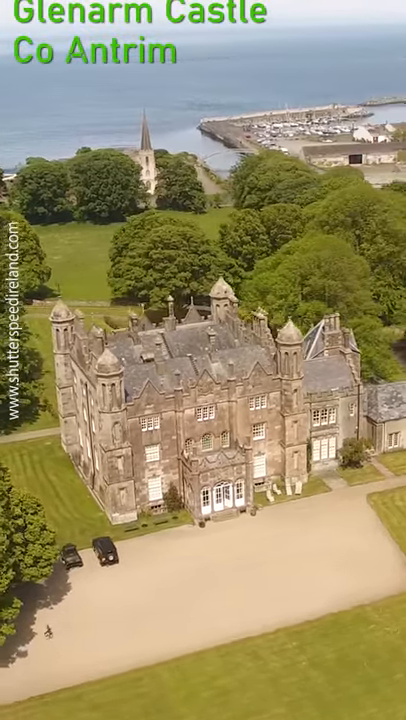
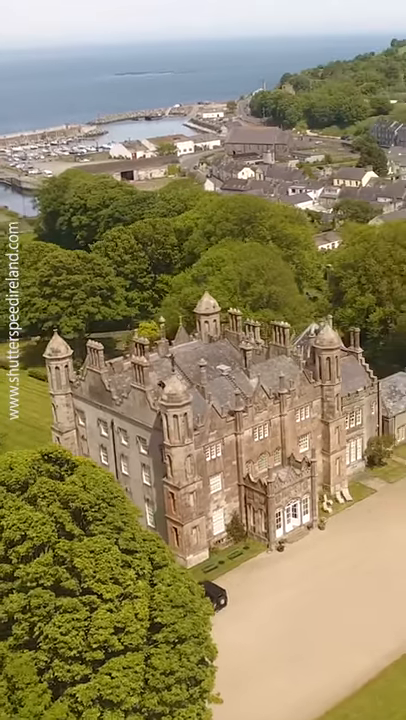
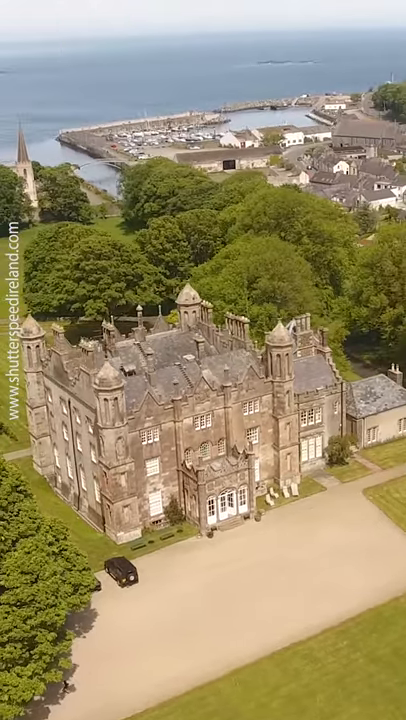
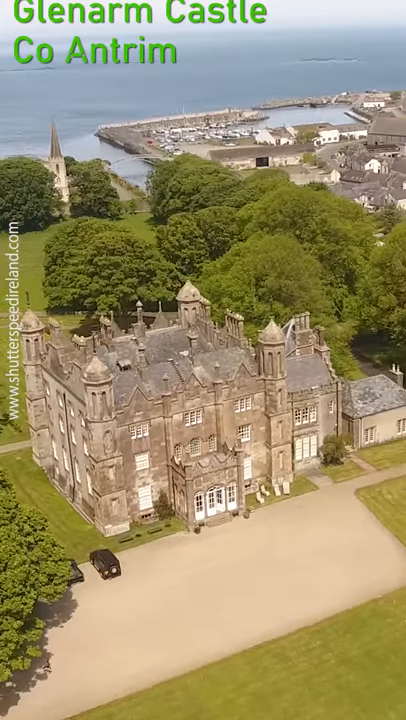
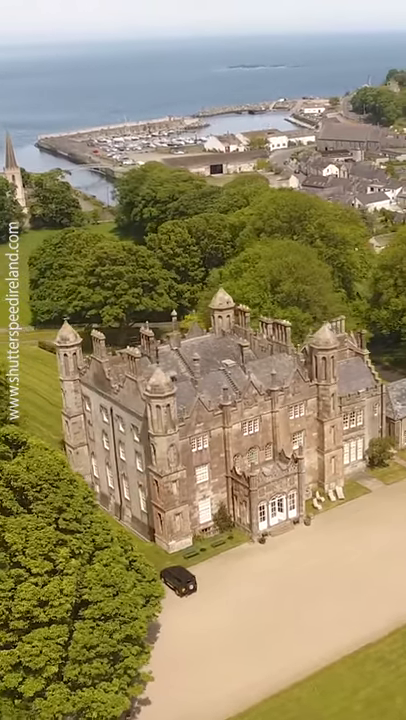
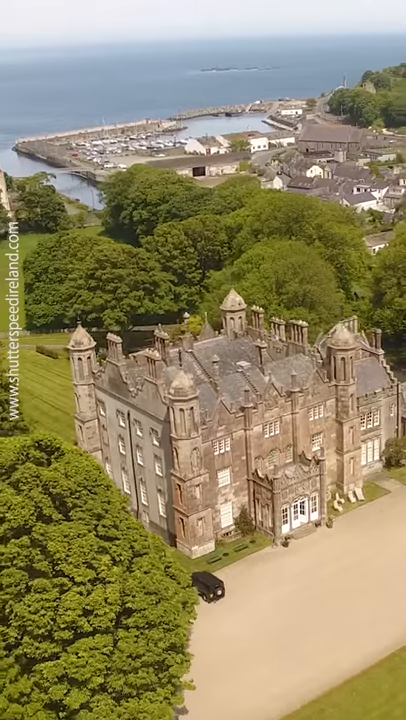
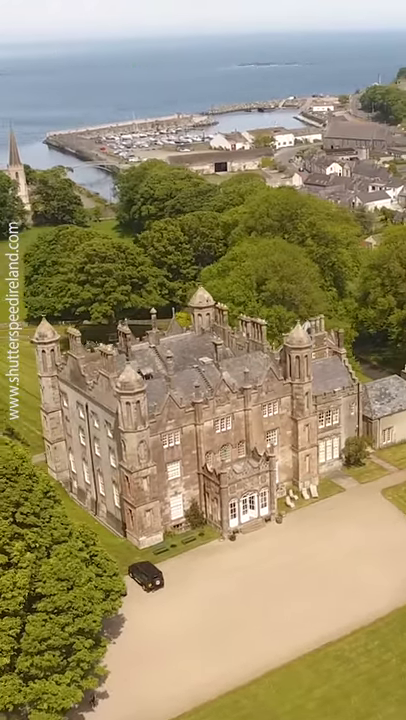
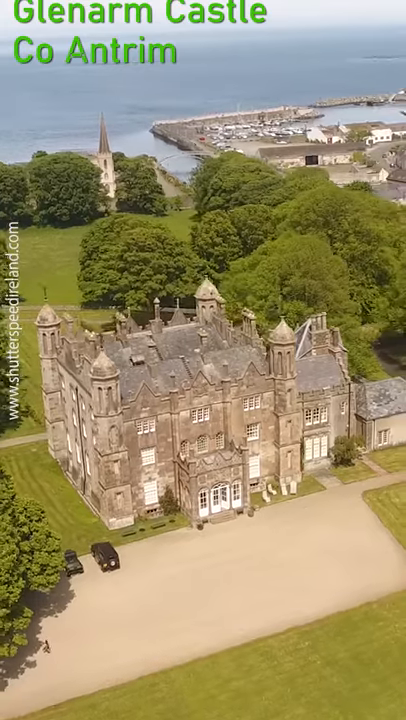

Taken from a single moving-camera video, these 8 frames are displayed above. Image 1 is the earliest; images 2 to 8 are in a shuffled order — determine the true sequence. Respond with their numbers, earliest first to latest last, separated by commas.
8, 4, 3, 7, 5, 6, 2
